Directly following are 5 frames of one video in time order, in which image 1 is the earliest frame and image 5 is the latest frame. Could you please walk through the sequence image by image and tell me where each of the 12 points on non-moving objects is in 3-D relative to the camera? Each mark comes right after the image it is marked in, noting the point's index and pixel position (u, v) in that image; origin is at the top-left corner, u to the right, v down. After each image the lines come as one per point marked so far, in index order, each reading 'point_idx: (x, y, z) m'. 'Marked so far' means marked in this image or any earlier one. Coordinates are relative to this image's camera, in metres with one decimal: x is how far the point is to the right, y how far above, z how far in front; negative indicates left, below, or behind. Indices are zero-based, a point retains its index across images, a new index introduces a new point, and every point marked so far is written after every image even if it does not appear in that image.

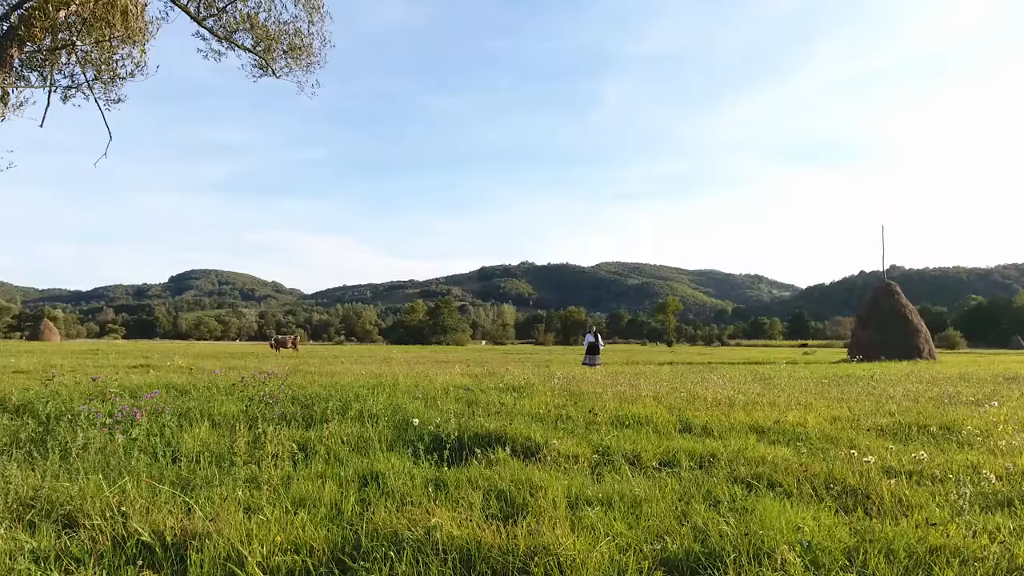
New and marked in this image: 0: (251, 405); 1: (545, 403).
0: (-3.1, -1.4, +7.3) m
1: (+0.5, -1.7, +9.0) m
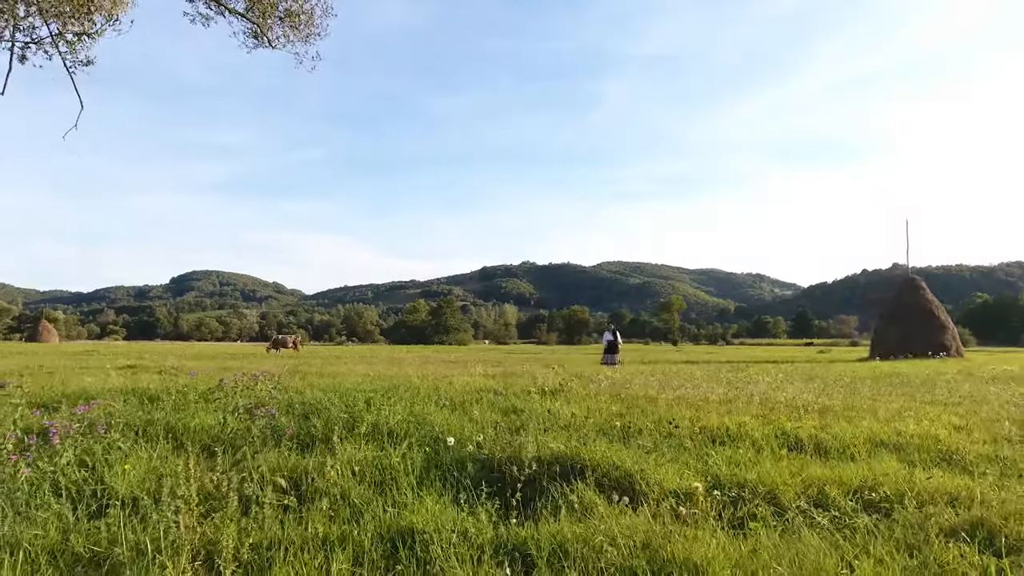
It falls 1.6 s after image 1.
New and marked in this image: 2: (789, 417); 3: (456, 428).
0: (-2.6, -1.2, +5.6) m
1: (+1.1, -1.5, +7.3) m
2: (+3.4, -1.6, +7.5) m
3: (-0.5, -1.3, +5.6) m
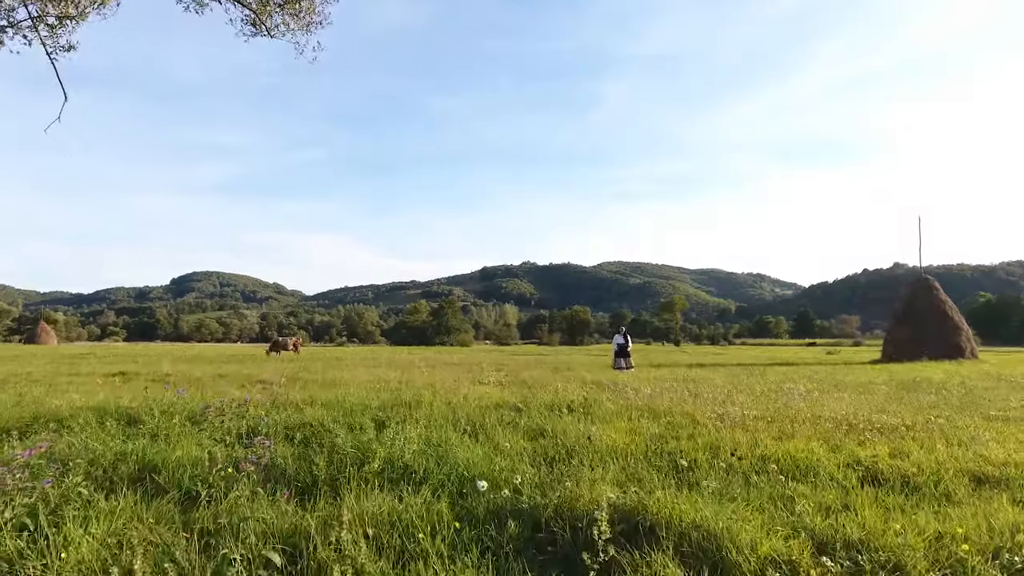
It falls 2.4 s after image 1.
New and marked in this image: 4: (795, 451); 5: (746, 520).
0: (-2.3, -1.3, +4.7) m
1: (+1.4, -1.6, +6.5) m
2: (+3.7, -1.7, +6.6) m
3: (-0.2, -1.4, +4.7) m
4: (+2.7, -1.6, +5.9) m
5: (+1.4, -1.4, +3.6) m
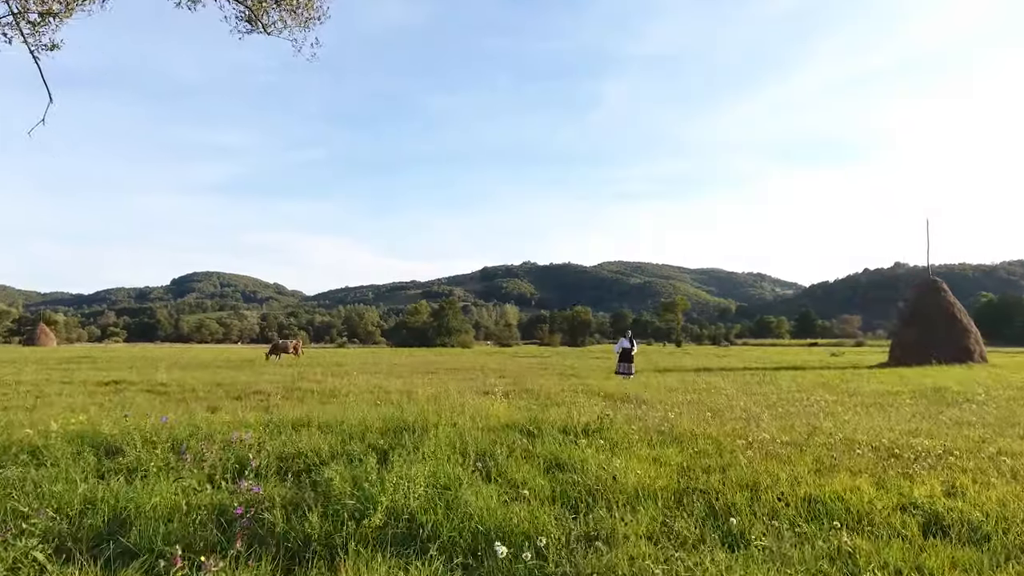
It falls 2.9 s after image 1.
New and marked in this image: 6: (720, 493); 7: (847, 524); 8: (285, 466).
0: (-2.1, -1.5, +4.1) m
1: (+1.5, -1.8, +5.9) m
2: (+3.8, -1.8, +6.1) m
3: (-0.1, -1.6, +4.1) m
4: (+2.9, -1.8, +5.3) m
5: (+1.5, -1.6, +3.1) m
6: (+1.7, -1.7, +5.1) m
7: (+2.5, -1.7, +4.5) m
8: (-2.2, -1.7, +5.8) m
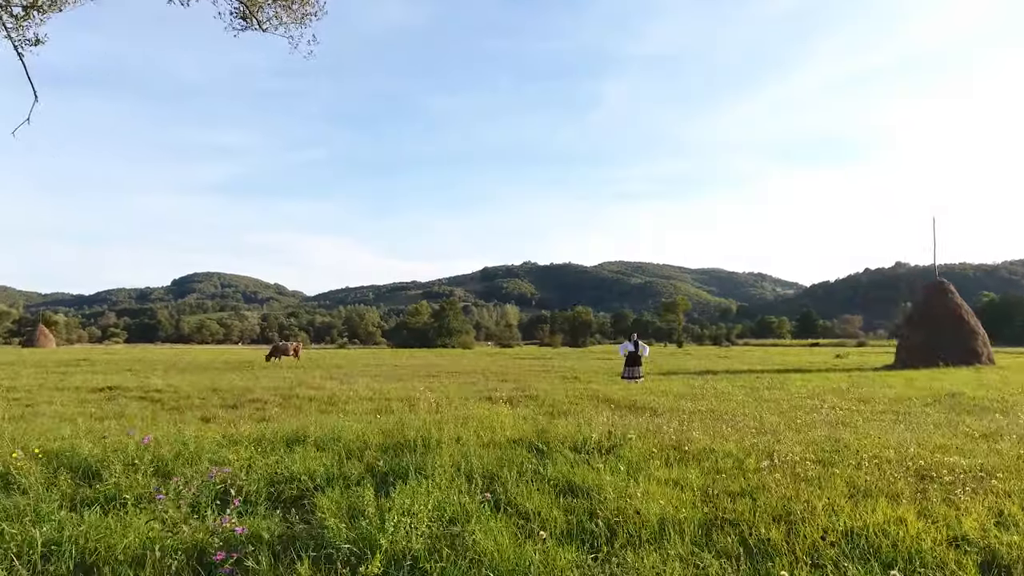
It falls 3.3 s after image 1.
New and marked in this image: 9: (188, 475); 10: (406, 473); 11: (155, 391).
0: (-2.1, -1.6, +3.7) m
1: (+1.6, -1.9, +5.4) m
2: (+3.9, -1.9, +5.6) m
3: (0.0, -1.7, +3.7) m
4: (+3.0, -1.9, +4.9) m
5: (+1.6, -1.7, +2.6) m
6: (+1.8, -1.8, +4.6) m
7: (+2.6, -1.8, +4.0) m
8: (-2.1, -1.8, +5.3) m
9: (-3.1, -1.7, +5.8) m
10: (-1.1, -1.8, +6.1) m
11: (-11.0, -3.1, +18.6) m
